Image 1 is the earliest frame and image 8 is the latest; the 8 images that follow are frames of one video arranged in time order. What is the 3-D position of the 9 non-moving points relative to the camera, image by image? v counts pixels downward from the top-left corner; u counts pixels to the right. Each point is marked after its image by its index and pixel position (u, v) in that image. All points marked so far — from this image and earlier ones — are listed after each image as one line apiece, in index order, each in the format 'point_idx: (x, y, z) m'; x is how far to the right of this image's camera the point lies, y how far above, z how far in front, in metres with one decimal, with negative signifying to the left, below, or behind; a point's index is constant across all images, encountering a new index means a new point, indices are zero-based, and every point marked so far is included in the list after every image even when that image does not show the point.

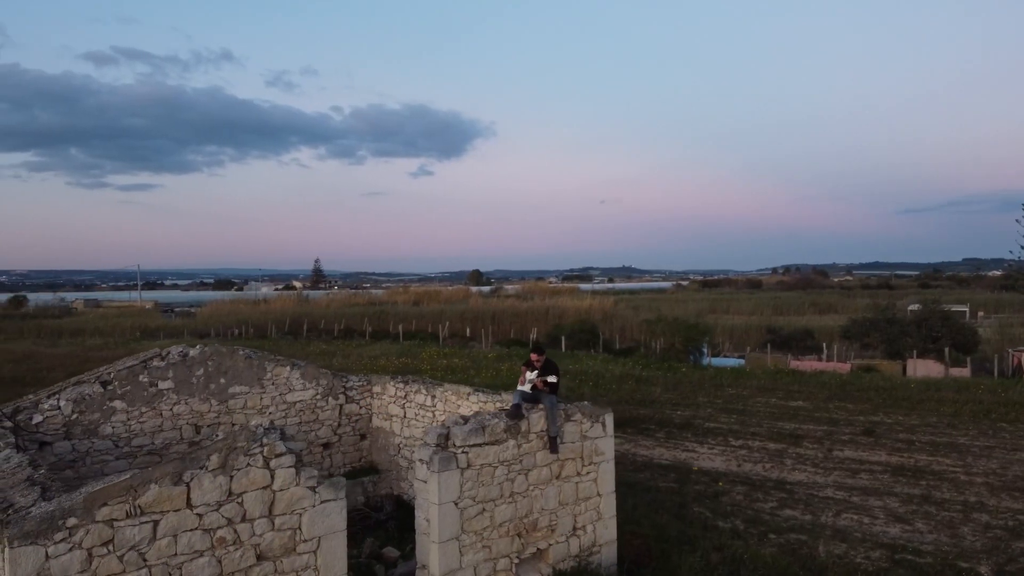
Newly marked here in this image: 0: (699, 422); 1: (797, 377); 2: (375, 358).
0: (+1.6, -1.1, +6.9) m
1: (+3.3, -1.0, +9.5) m
2: (-2.0, -1.0, +11.5) m
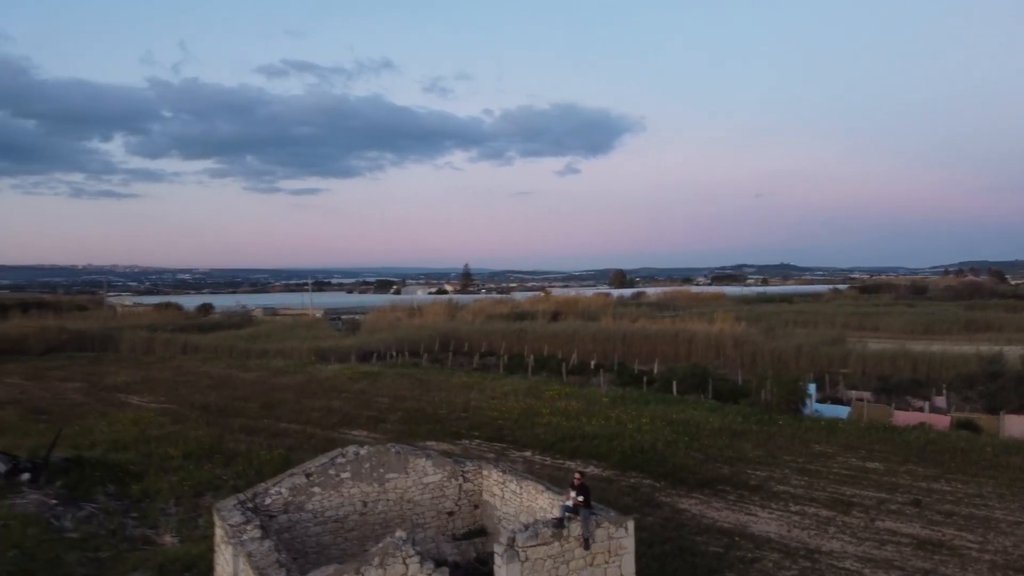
0: (+2.6, -1.9, +8.0) m
1: (+4.7, -1.8, +10.2) m
2: (-0.1, -1.8, +13.2) m
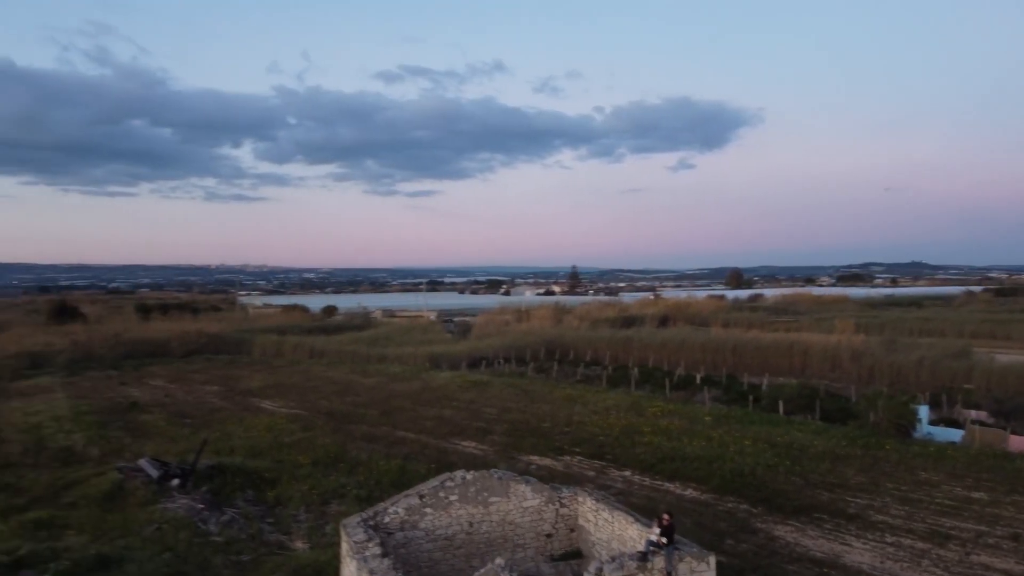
0: (+3.5, -2.2, +8.1) m
1: (+6.0, -2.1, +10.0) m
2: (+1.6, -2.1, +13.6) m
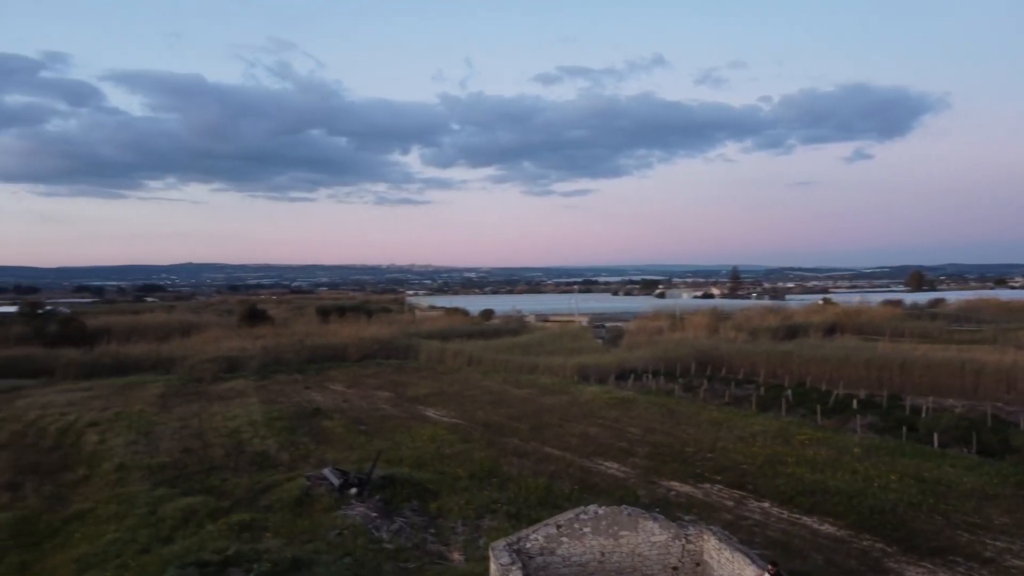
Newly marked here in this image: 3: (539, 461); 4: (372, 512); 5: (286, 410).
0: (+4.9, -2.7, +8.0) m
1: (+7.7, -2.6, +9.4) m
2: (+4.1, -2.5, +13.8) m
3: (+0.4, -2.7, +12.6) m
4: (-1.7, -2.7, +9.8) m
5: (-5.2, -2.8, +18.8) m
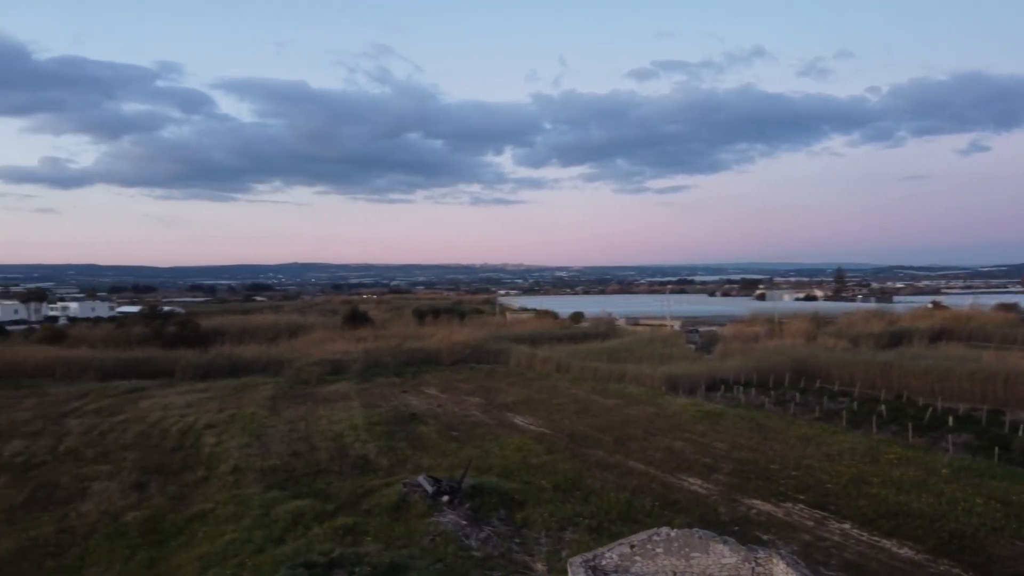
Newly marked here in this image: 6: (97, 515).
0: (+5.7, -3.0, +8.0) m
1: (+8.7, -2.9, +9.0) m
2: (+5.6, -2.8, +13.8) m
3: (+1.8, -3.0, +13.0) m
4: (-0.6, -3.0, +10.4) m
5: (-3.1, -3.1, +19.8) m
6: (-6.5, -3.5, +12.6) m
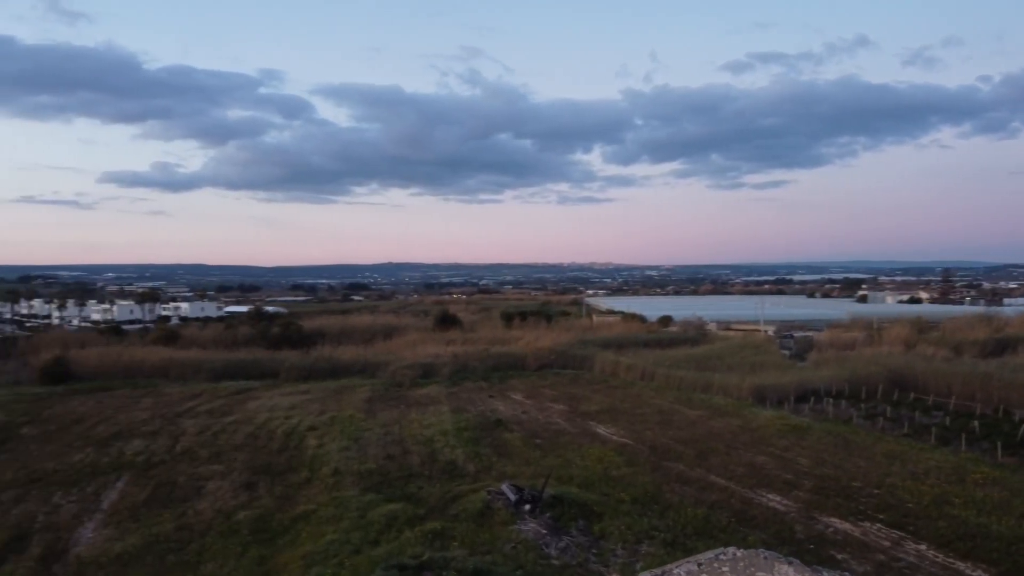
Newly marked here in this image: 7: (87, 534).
0: (+6.5, -3.3, +7.9) m
1: (+9.5, -3.2, +8.6) m
2: (+7.0, -3.1, +13.7) m
3: (+3.1, -3.3, +13.3) m
4: (+0.4, -3.3, +11.0) m
5: (-1.0, -3.4, +20.6) m
6: (-5.1, -3.8, +13.8) m
7: (-6.9, -4.0, +13.1) m
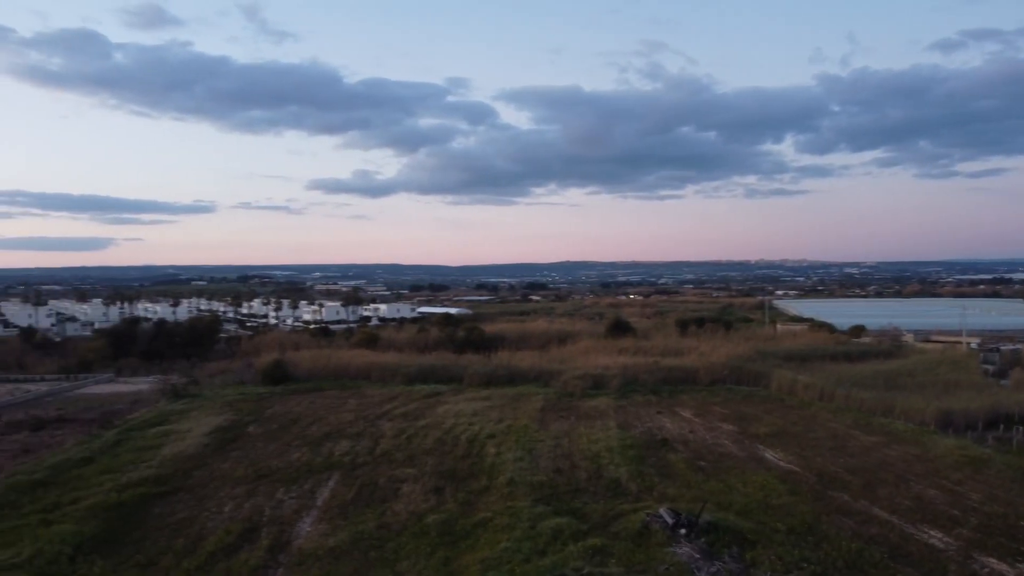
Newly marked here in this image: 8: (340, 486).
0: (+7.9, -3.9, +7.4) m
1: (+11.0, -3.8, +7.5) m
2: (+9.7, -3.7, +13.0) m
3: (+5.8, -3.9, +13.5) m
4: (+2.7, -3.9, +11.9) m
5: (+3.4, -4.0, +21.5) m
6: (-2.1, -4.4, +15.8) m
7: (-4.0, -4.6, +15.5) m
8: (-4.0, -4.6, +18.6) m
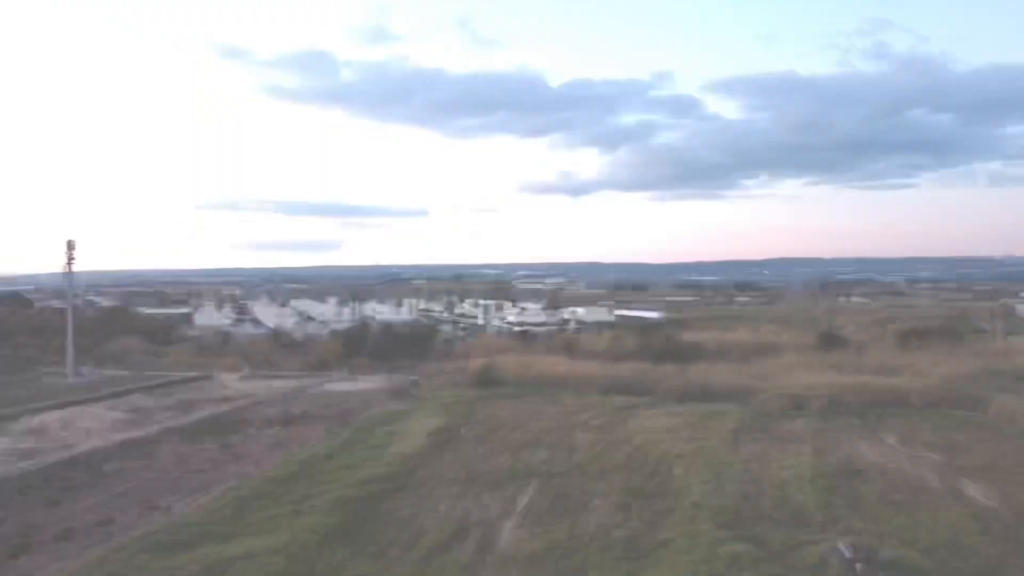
0: (+9.4, -4.6, +6.8) m
1: (+12.5, -4.5, +6.1) m
2: (+12.5, -4.4, +11.7) m
3: (+8.9, -4.6, +13.2) m
4: (+5.5, -4.6, +12.4) m
5: (+8.5, -4.7, +21.5) m
6: (+1.8, -5.2, +17.4) m
7: (-0.1, -5.3, +17.5) m
8: (+0.7, -5.3, +20.5) m
